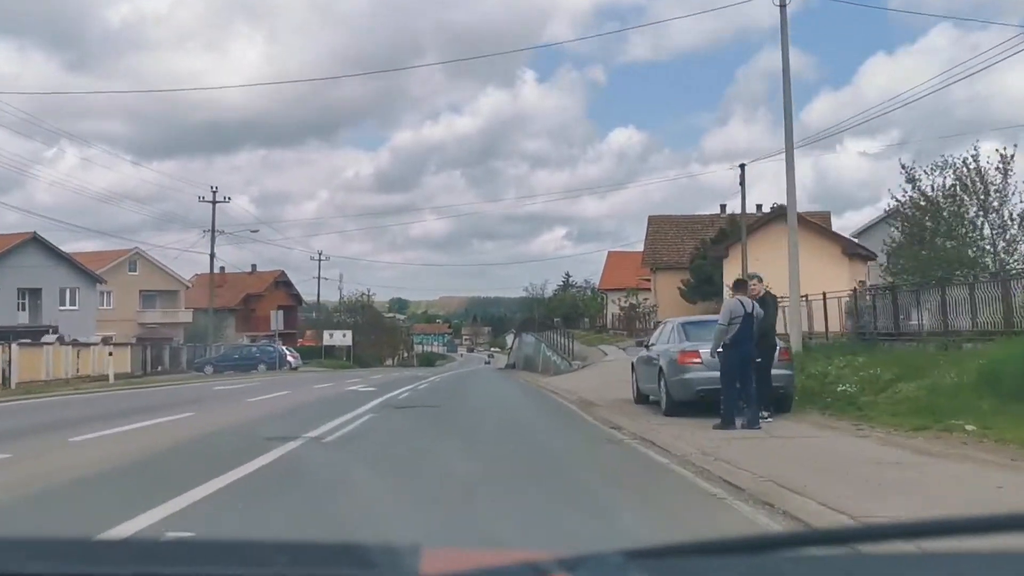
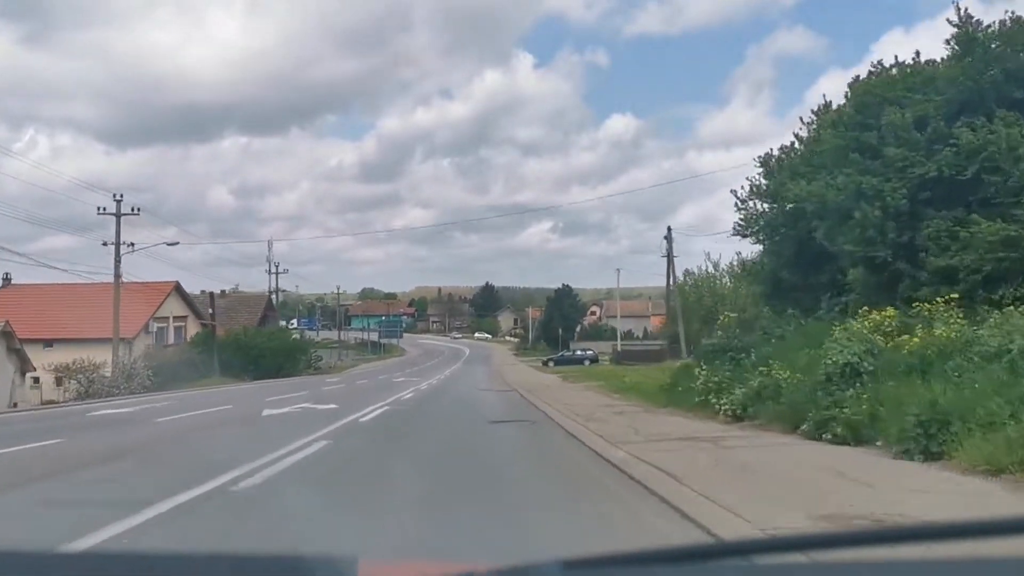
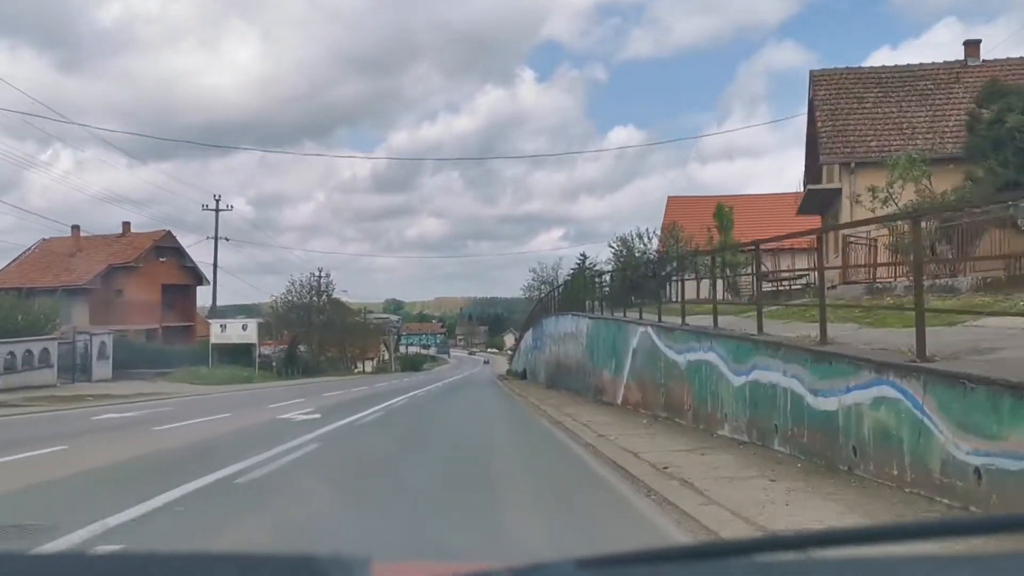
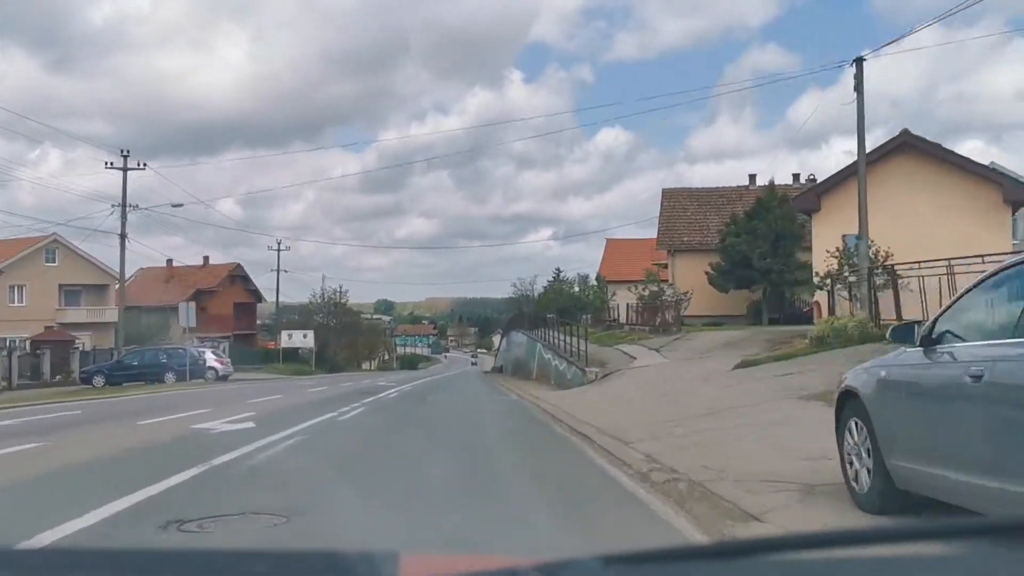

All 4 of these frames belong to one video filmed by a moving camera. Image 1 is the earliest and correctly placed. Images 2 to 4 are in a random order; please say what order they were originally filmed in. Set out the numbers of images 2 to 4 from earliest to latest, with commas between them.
4, 3, 2
